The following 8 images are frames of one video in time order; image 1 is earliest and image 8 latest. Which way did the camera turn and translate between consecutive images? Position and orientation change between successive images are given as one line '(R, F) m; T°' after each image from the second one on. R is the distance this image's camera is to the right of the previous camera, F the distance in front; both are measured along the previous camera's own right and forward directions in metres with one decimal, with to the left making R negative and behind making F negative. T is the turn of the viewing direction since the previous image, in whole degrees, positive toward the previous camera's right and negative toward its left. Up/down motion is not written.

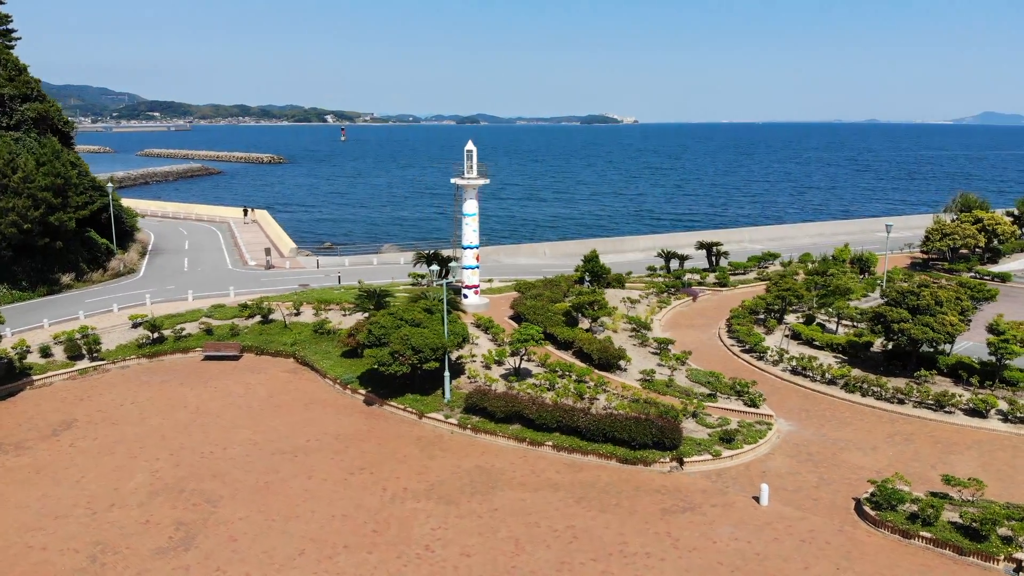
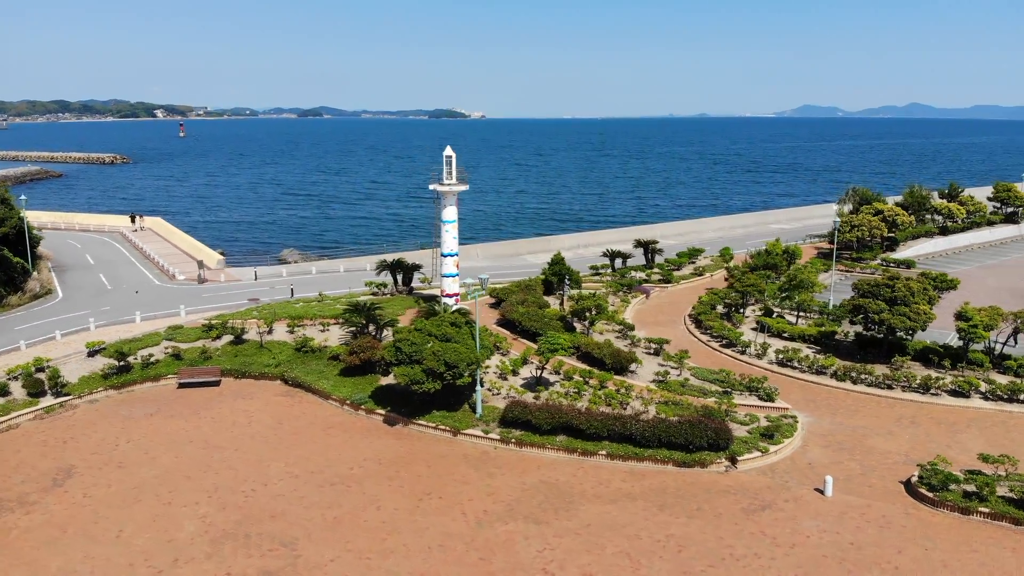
(-5.6, +0.9) m; +11°
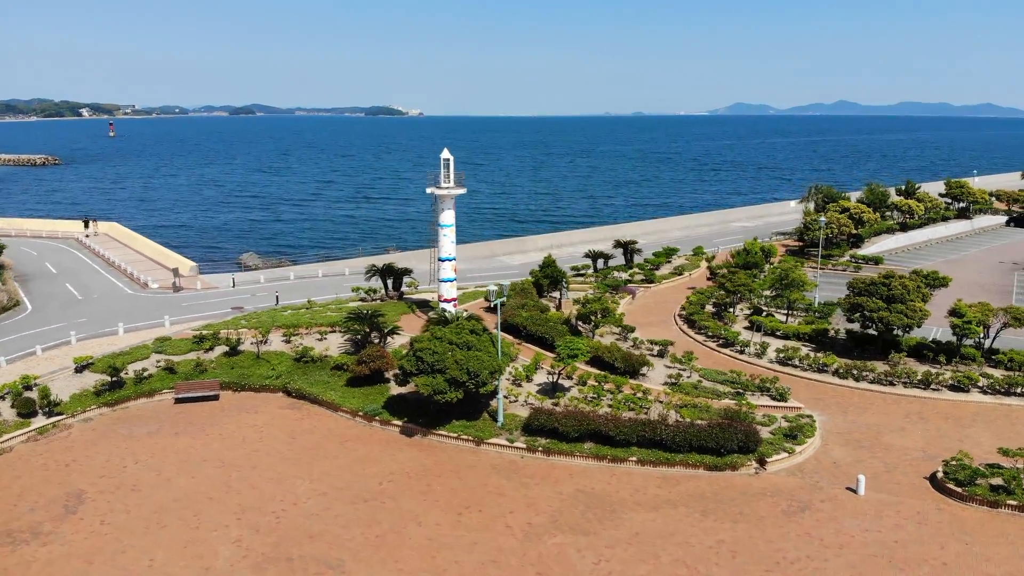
(-2.5, +0.5) m; +4°
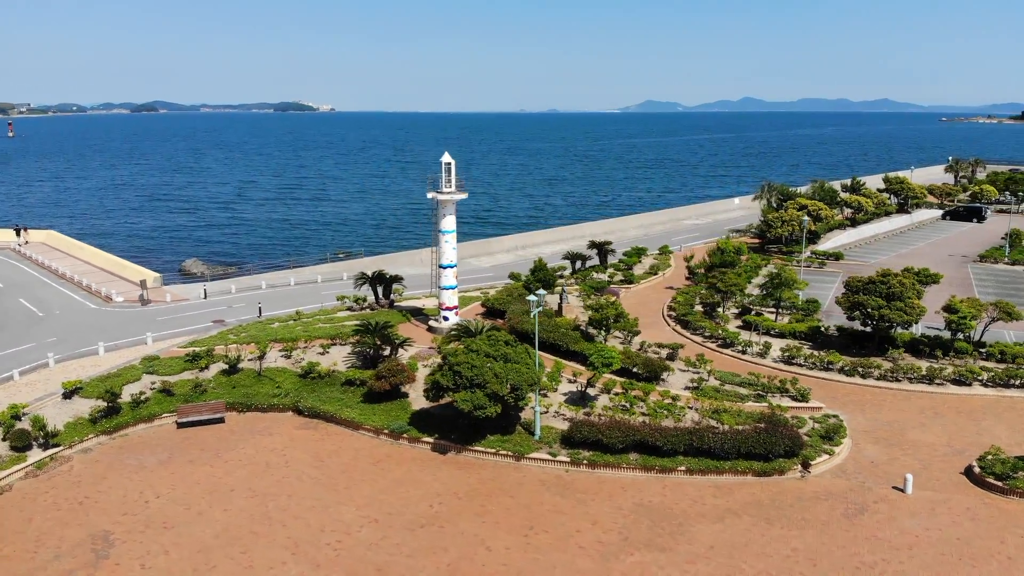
(-3.5, +0.9) m; +6°
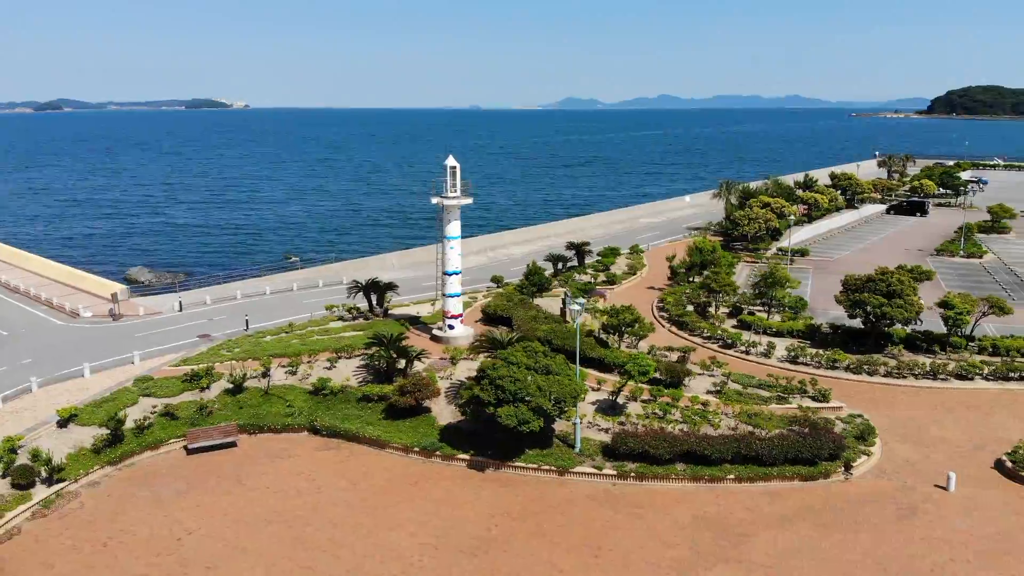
(-3.2, +1.0) m; +5°
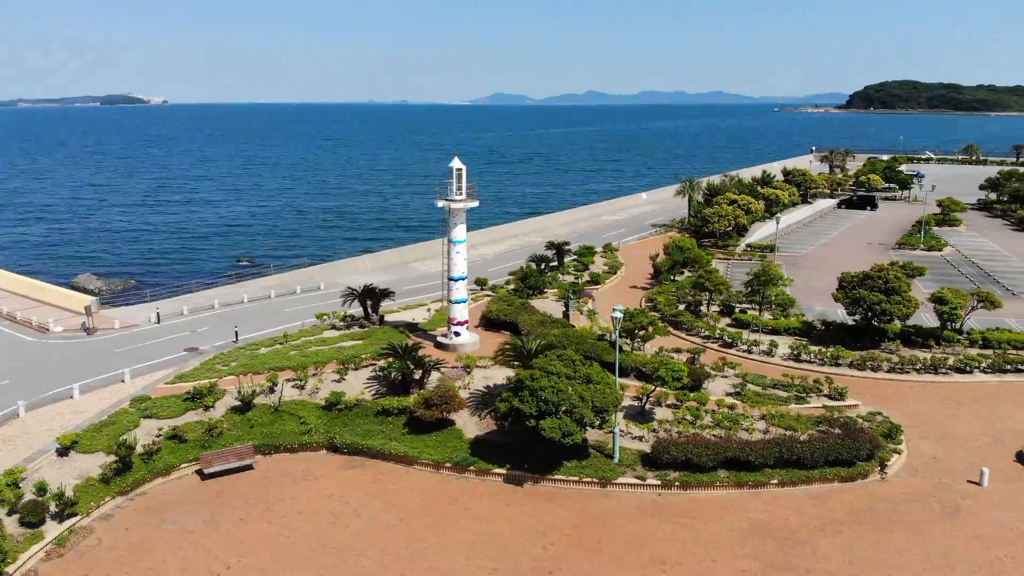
(-2.8, +0.9) m; +5°
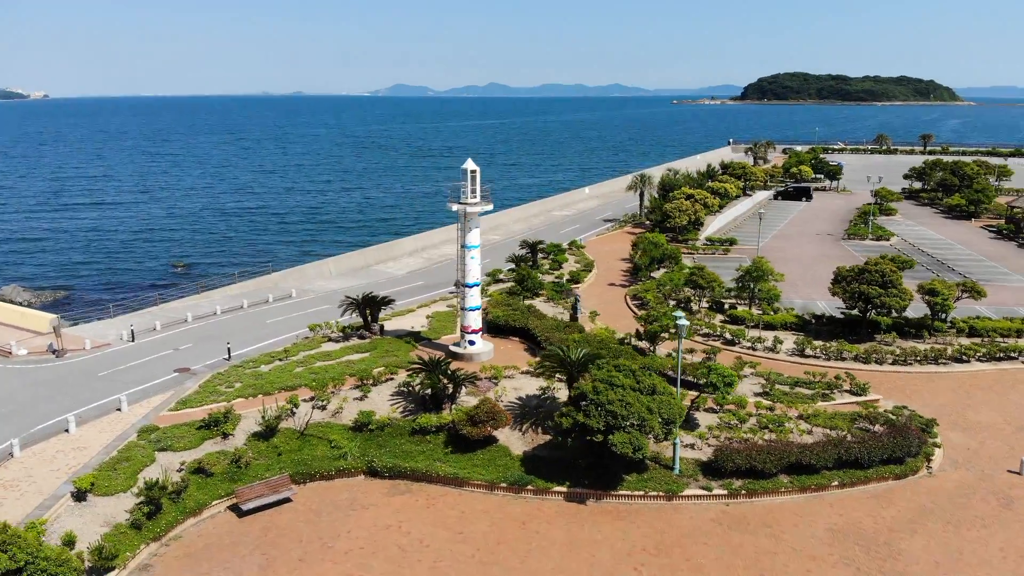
(-3.9, +1.3) m; +7°
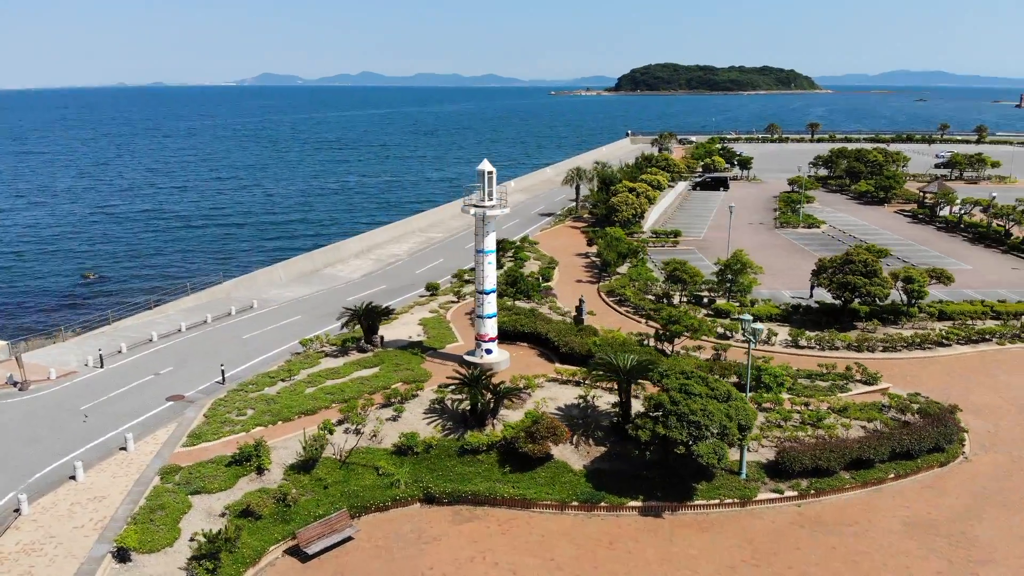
(-4.6, +1.5) m; +8°
